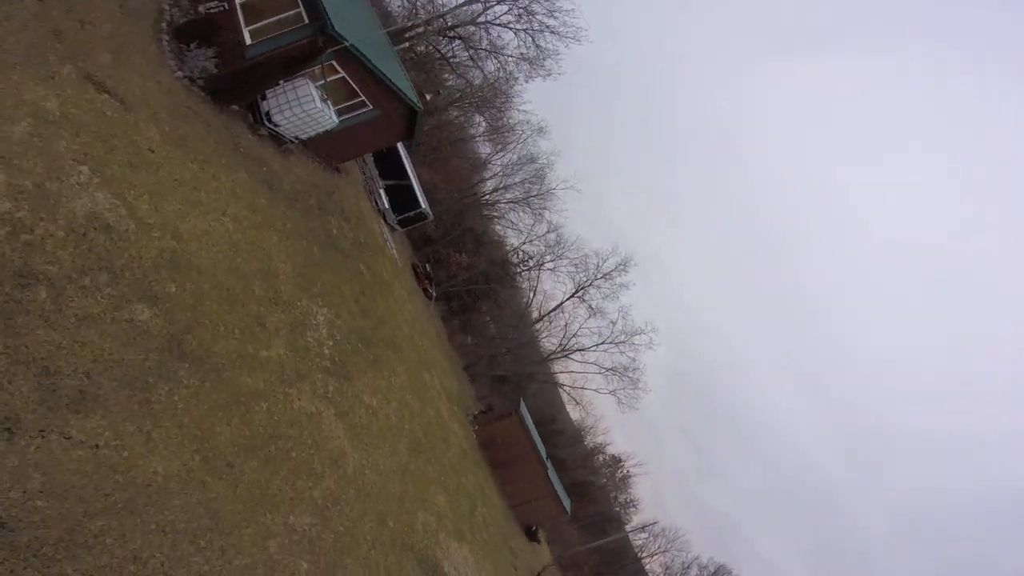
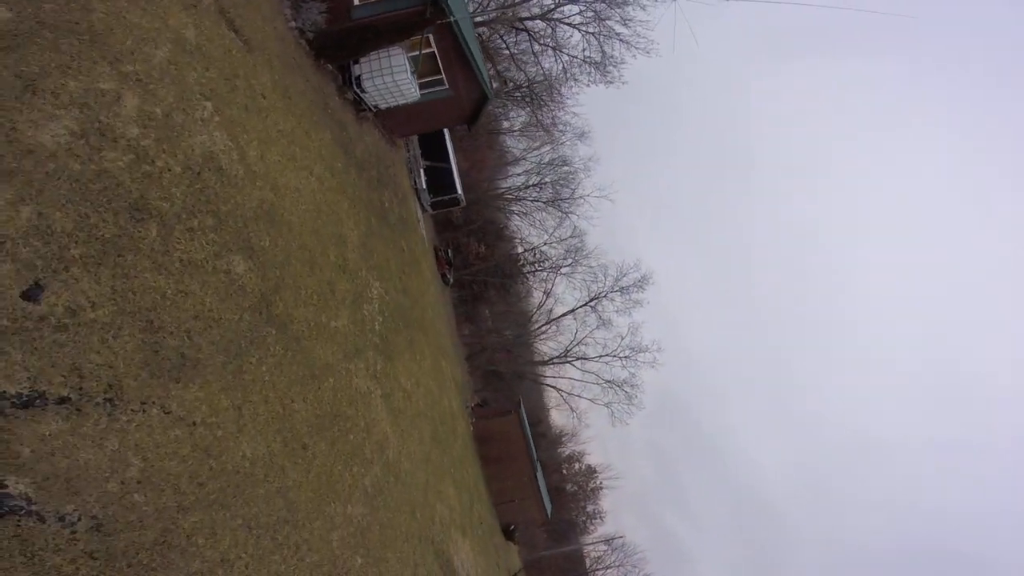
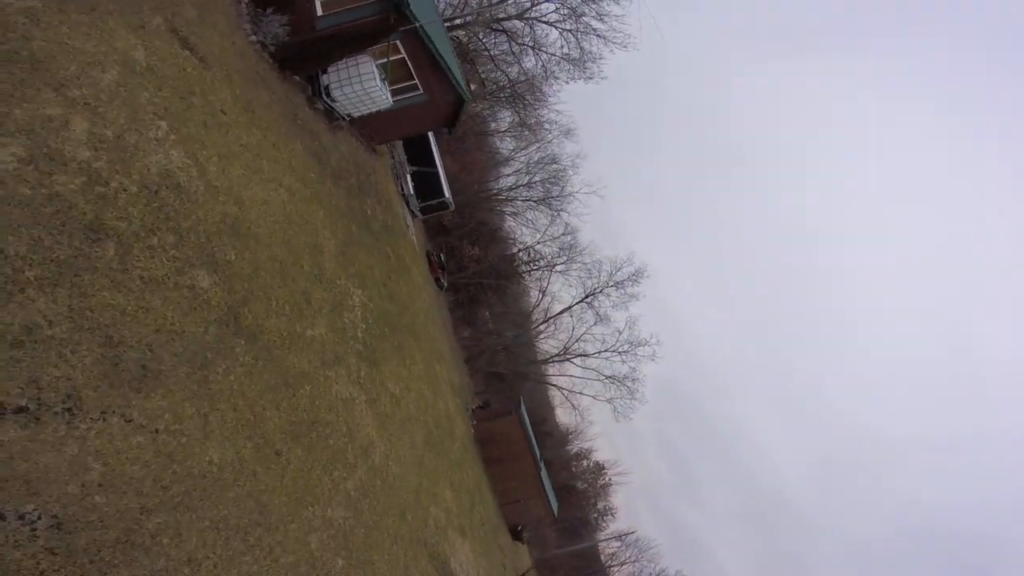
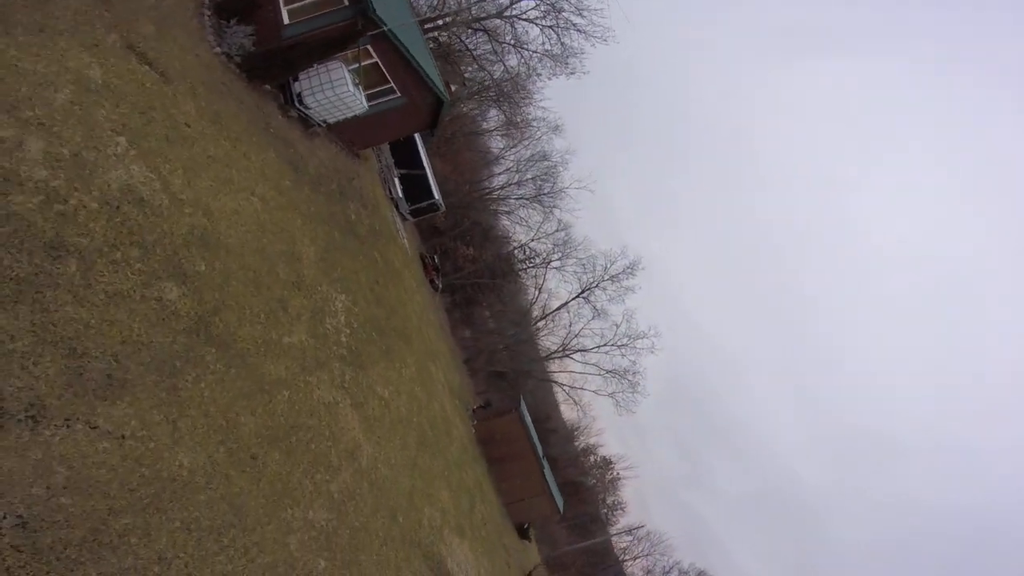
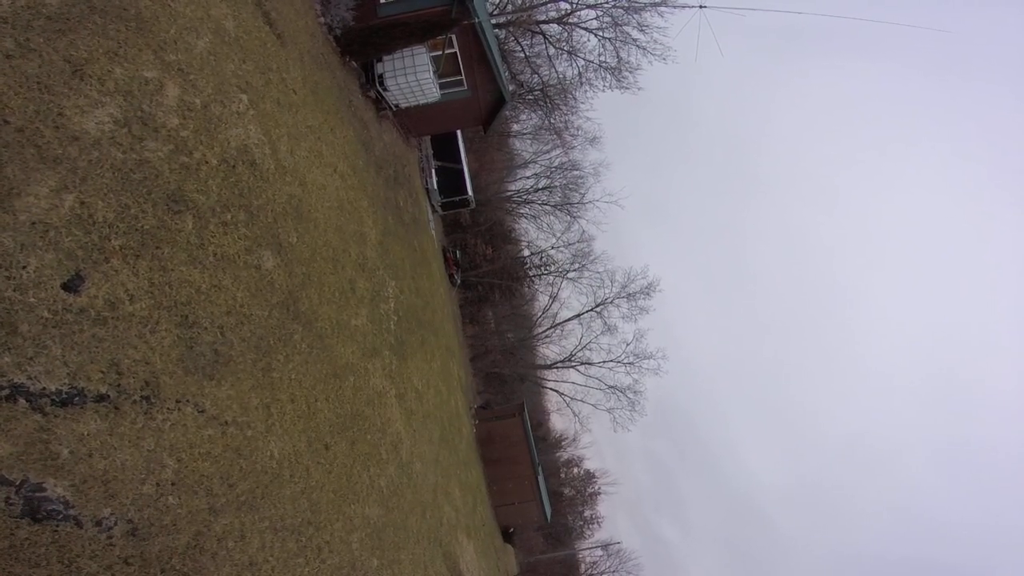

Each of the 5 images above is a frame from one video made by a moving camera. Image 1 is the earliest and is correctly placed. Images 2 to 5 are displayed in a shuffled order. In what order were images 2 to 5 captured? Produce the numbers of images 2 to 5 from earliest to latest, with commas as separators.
4, 3, 2, 5
